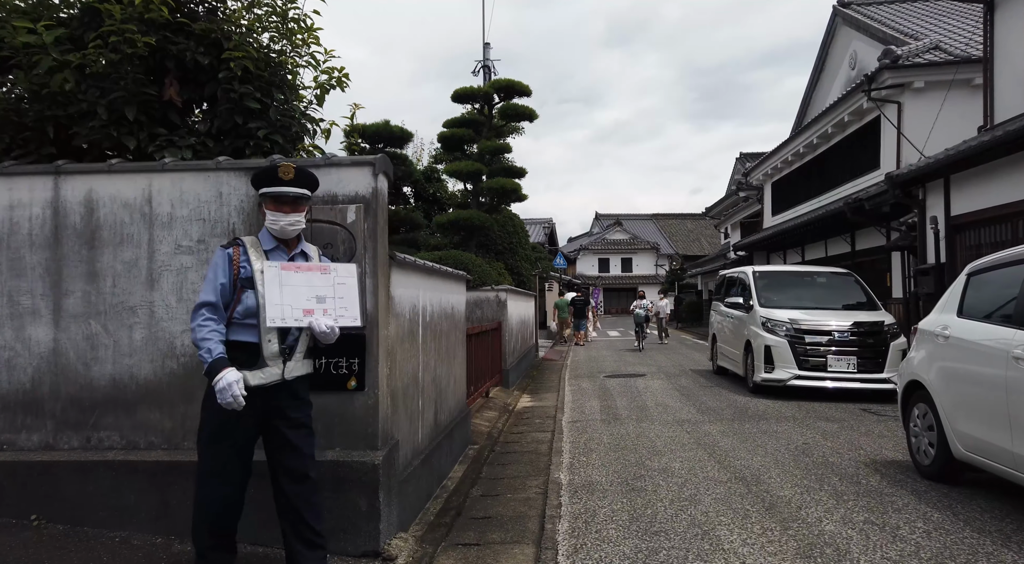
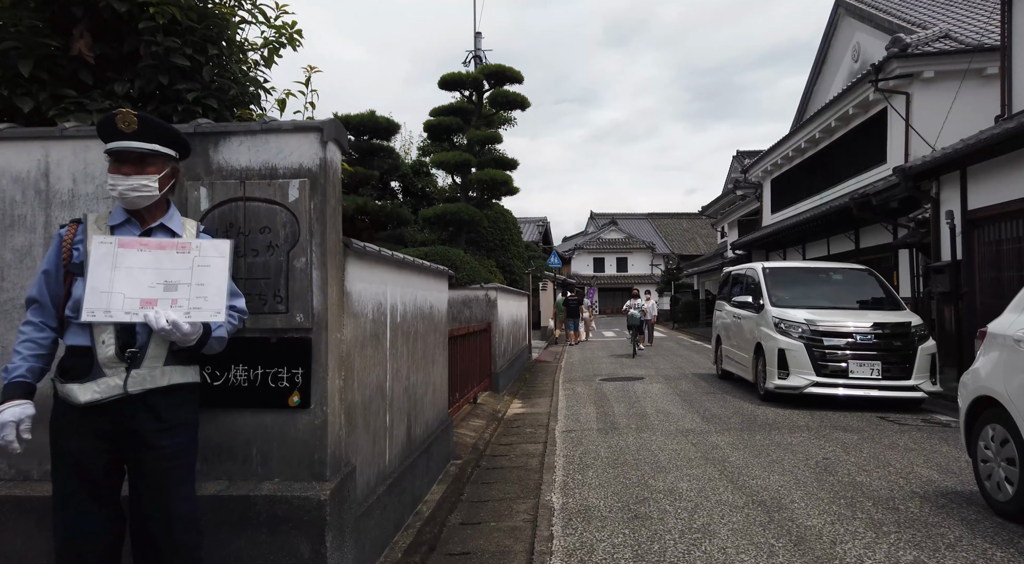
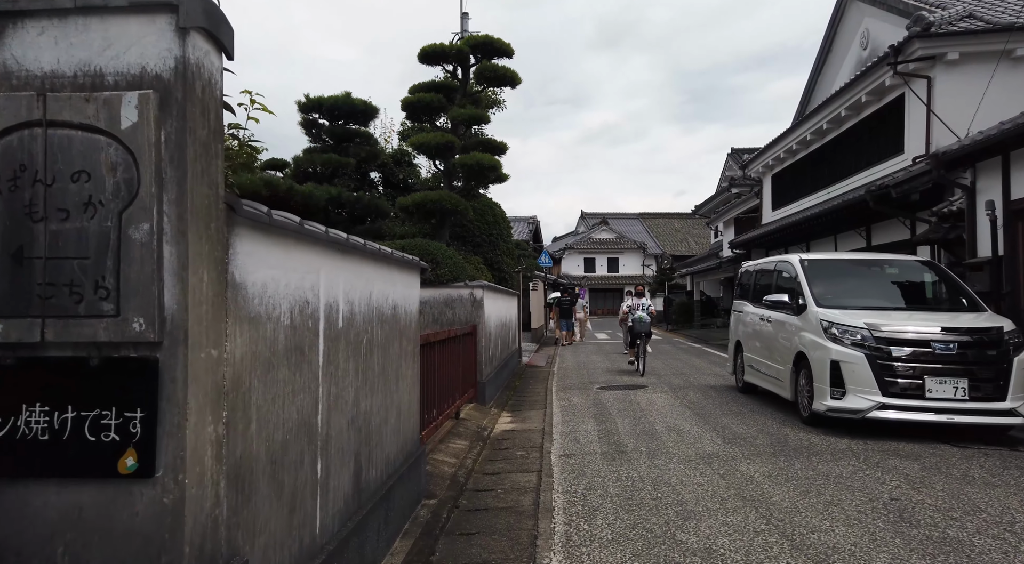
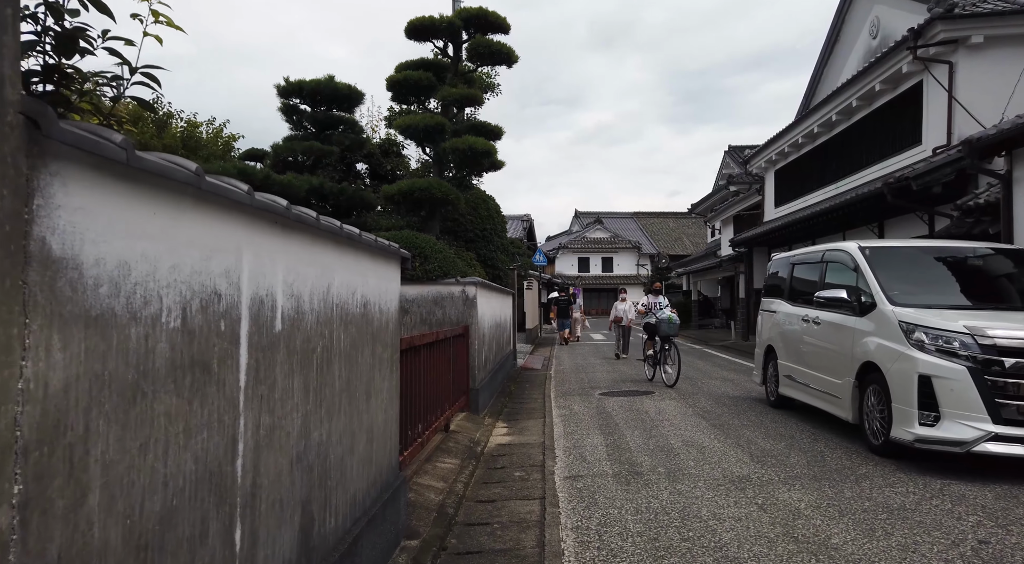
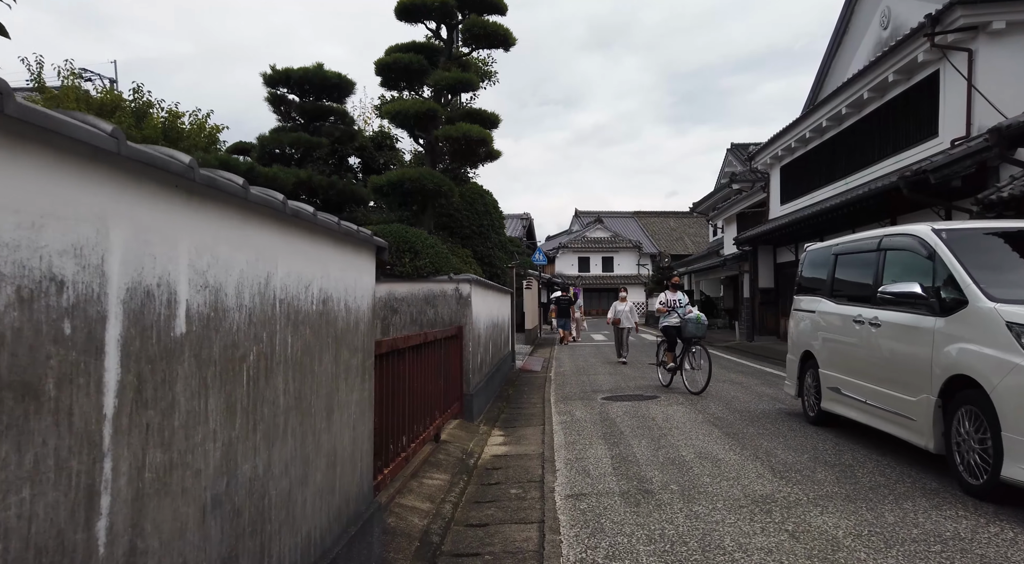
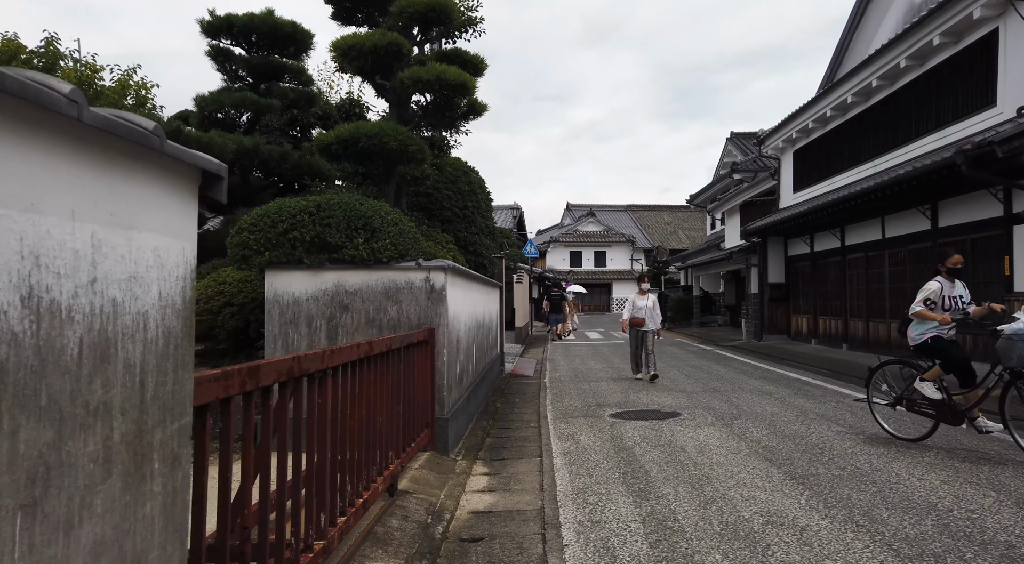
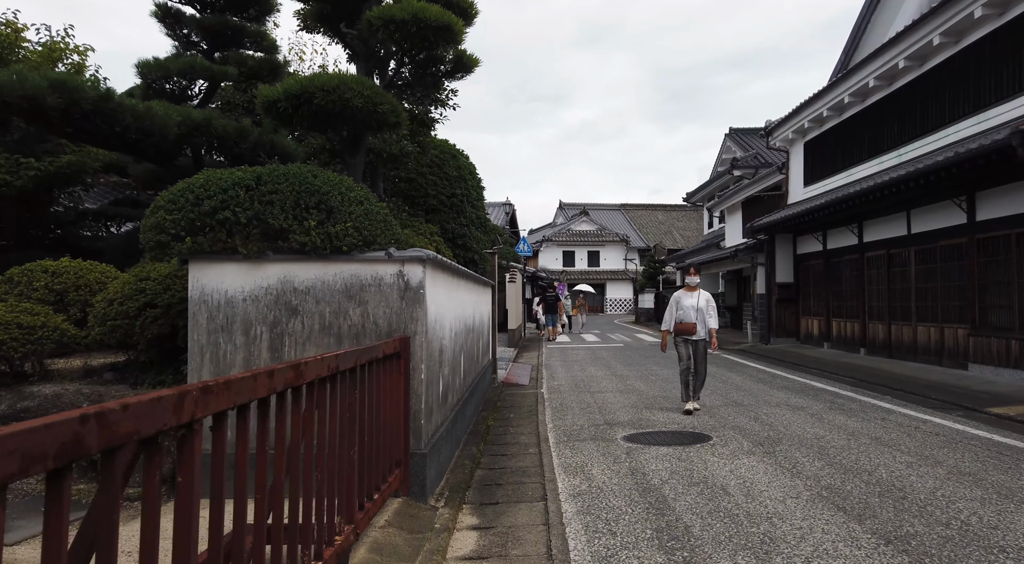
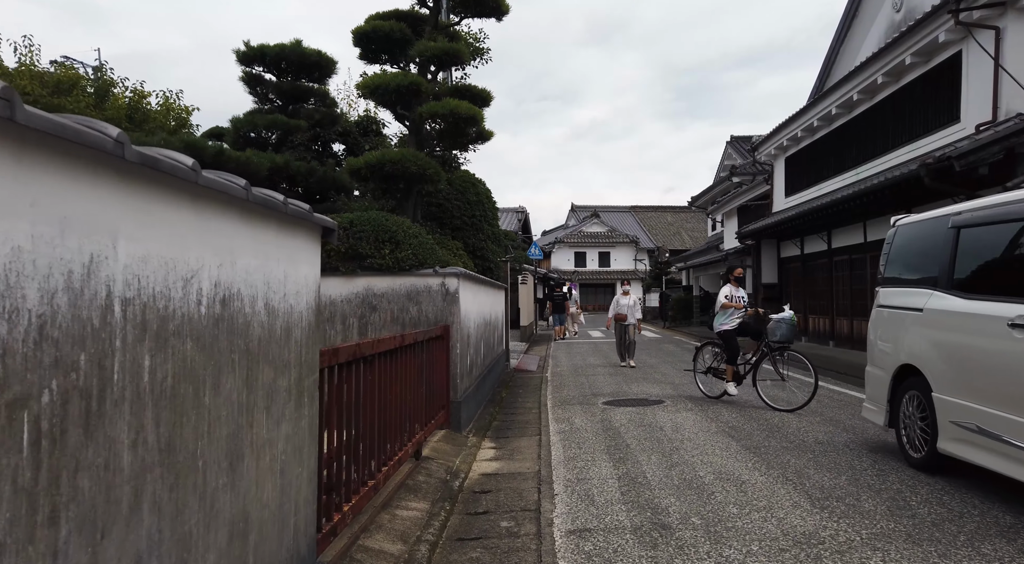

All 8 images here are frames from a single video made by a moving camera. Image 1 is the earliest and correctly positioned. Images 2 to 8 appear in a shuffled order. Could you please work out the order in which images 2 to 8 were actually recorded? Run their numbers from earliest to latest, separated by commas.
2, 3, 4, 5, 8, 6, 7
